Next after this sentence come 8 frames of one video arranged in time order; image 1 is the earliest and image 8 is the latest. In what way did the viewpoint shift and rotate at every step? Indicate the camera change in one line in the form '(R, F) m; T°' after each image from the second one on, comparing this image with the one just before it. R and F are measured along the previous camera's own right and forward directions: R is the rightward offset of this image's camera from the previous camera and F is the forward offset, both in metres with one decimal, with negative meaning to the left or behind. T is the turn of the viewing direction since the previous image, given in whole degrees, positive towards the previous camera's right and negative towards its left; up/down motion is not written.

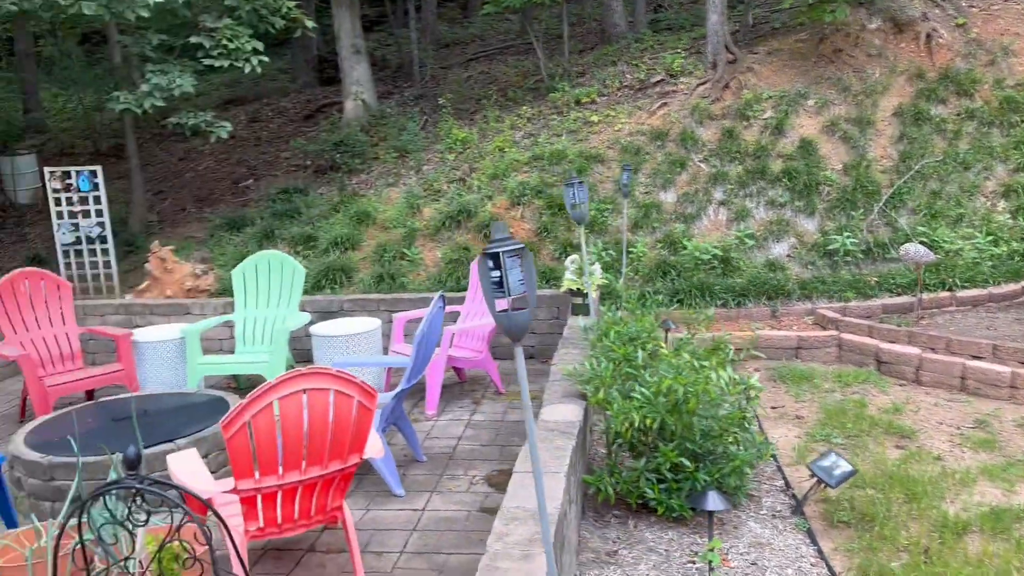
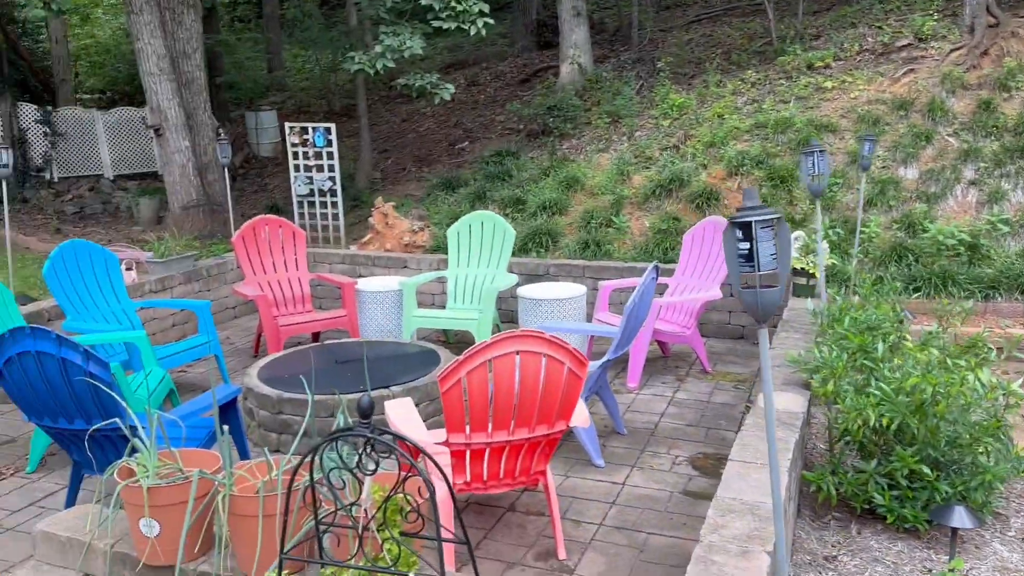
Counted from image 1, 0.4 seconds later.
(-0.1, +0.1) m; -14°
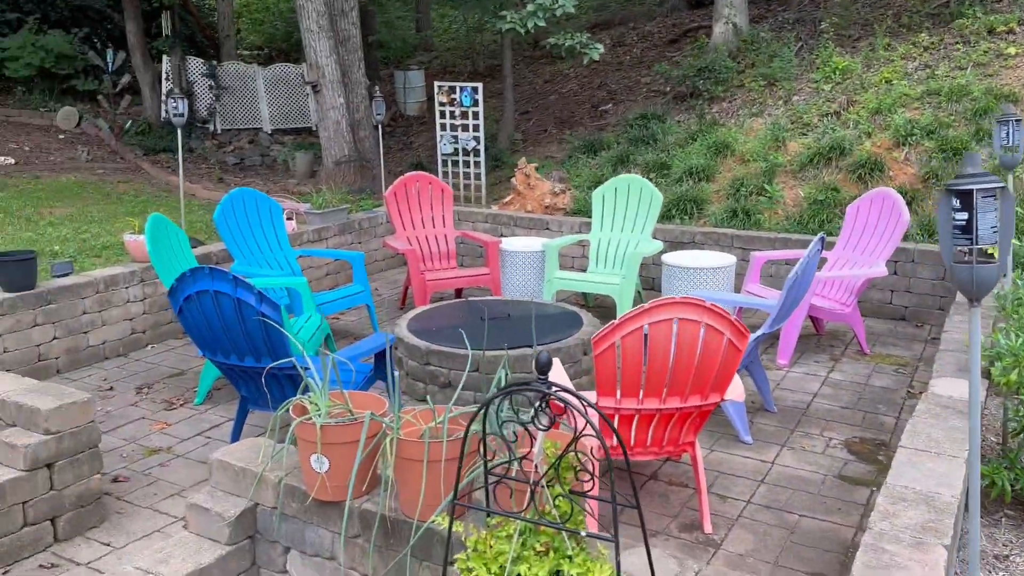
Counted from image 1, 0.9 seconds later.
(-0.1, 0.0) m; -9°
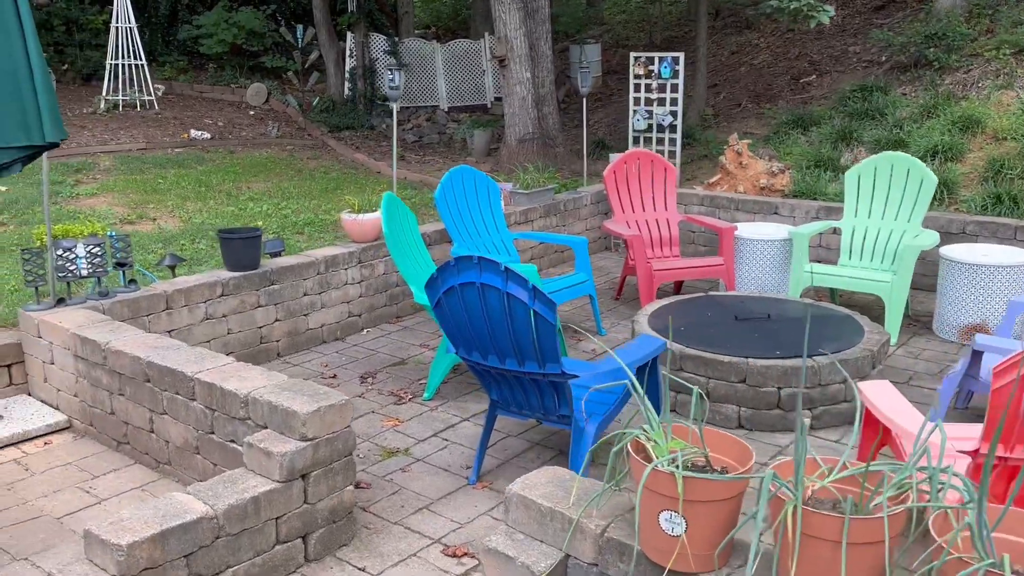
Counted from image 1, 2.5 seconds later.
(-0.6, +0.5) m; -10°
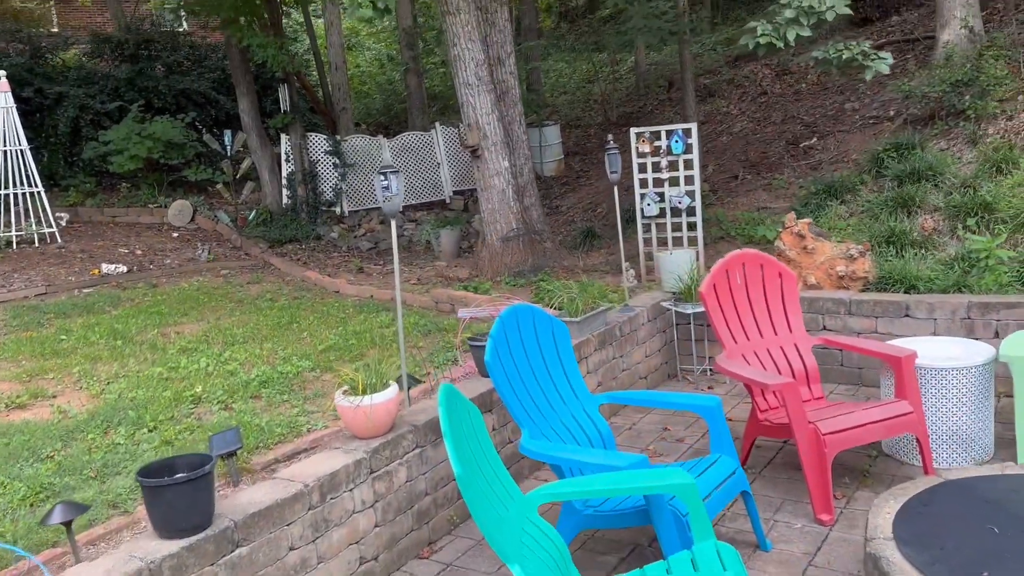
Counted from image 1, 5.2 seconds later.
(-0.5, +1.6) m; +5°
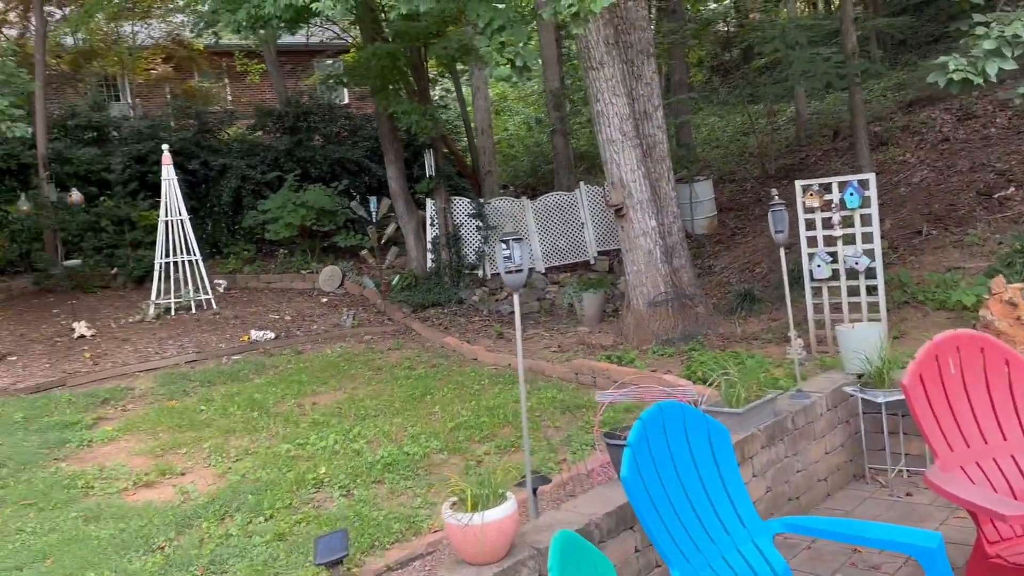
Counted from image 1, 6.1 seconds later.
(0.0, +0.5) m; -11°
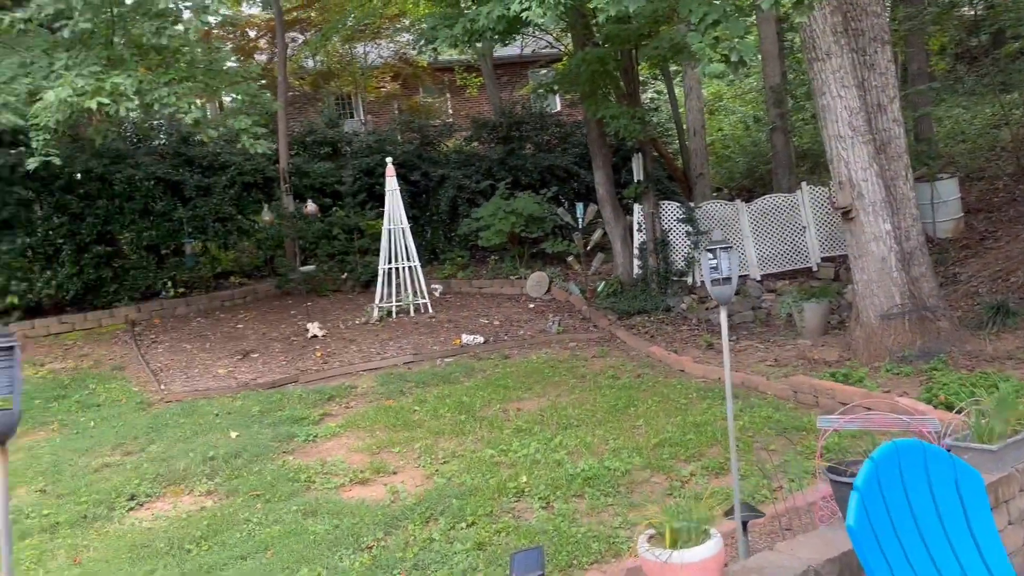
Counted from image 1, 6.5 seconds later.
(0.0, +0.2) m; -15°
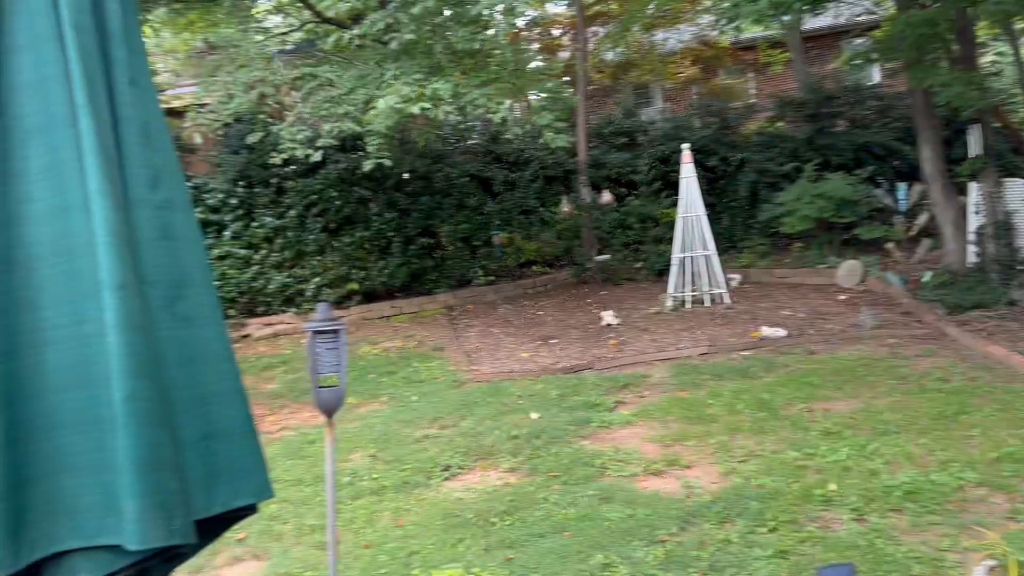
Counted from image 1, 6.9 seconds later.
(0.0, +0.1) m; -21°
